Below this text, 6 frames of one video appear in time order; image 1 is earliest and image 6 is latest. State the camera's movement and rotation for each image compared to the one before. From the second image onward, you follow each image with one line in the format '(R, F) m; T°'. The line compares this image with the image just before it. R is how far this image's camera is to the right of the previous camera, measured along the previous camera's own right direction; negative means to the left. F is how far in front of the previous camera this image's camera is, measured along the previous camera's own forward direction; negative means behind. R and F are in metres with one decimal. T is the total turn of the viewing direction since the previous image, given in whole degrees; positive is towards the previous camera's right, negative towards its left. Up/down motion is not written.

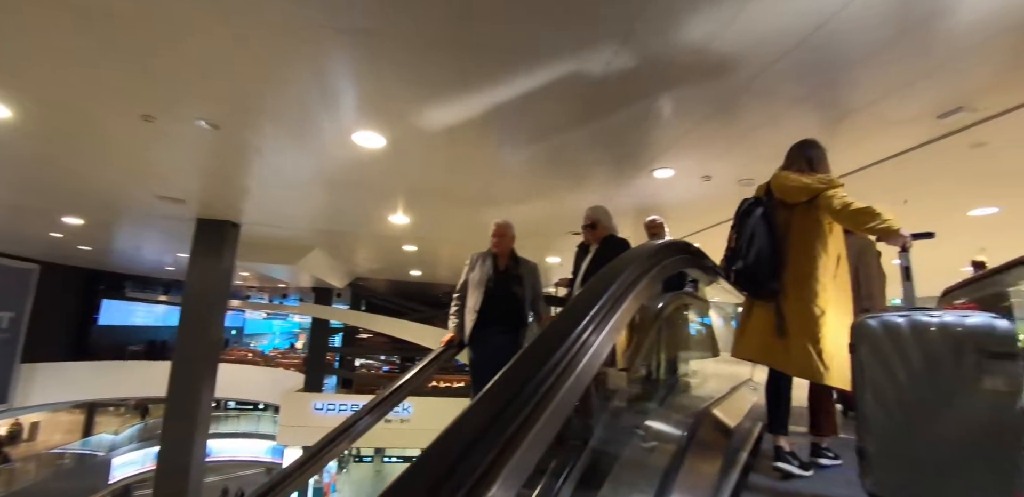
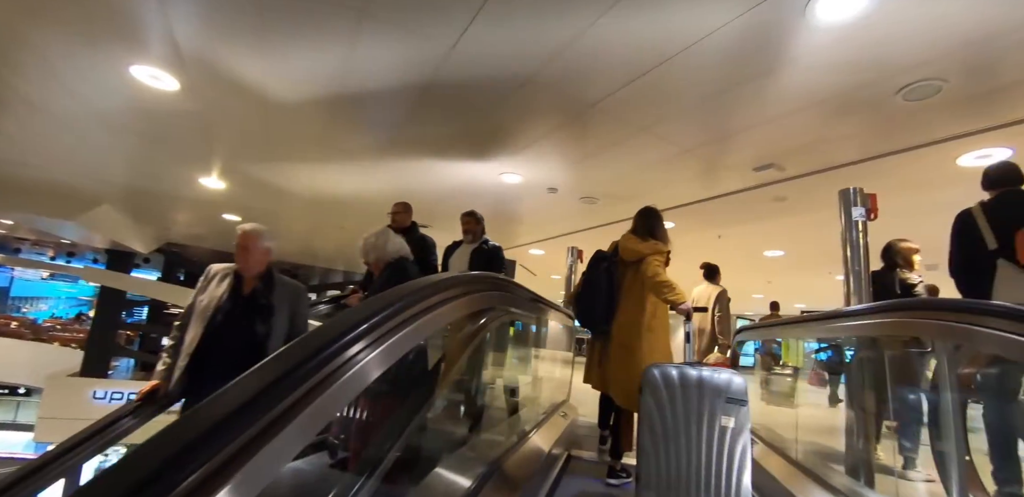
(+0.3, +0.4) m; +18°
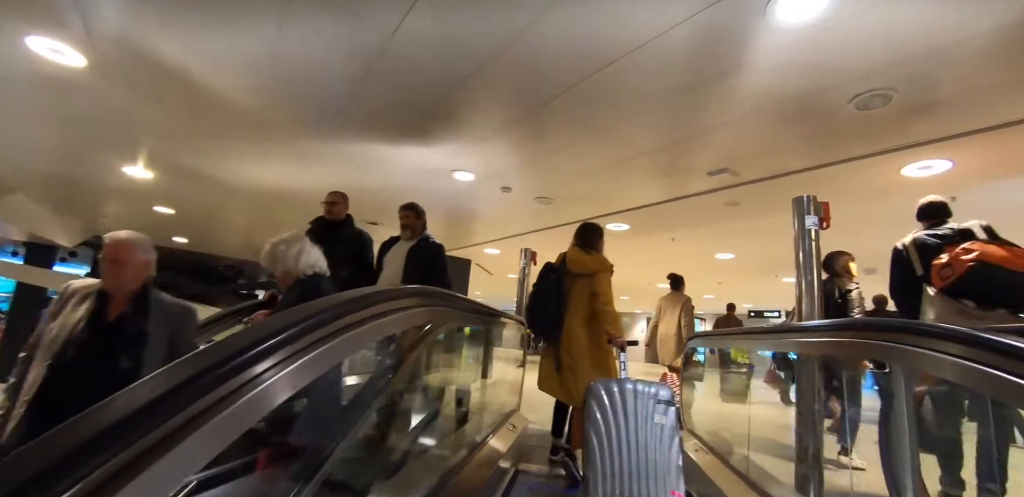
(+0.1, +0.2) m; +5°
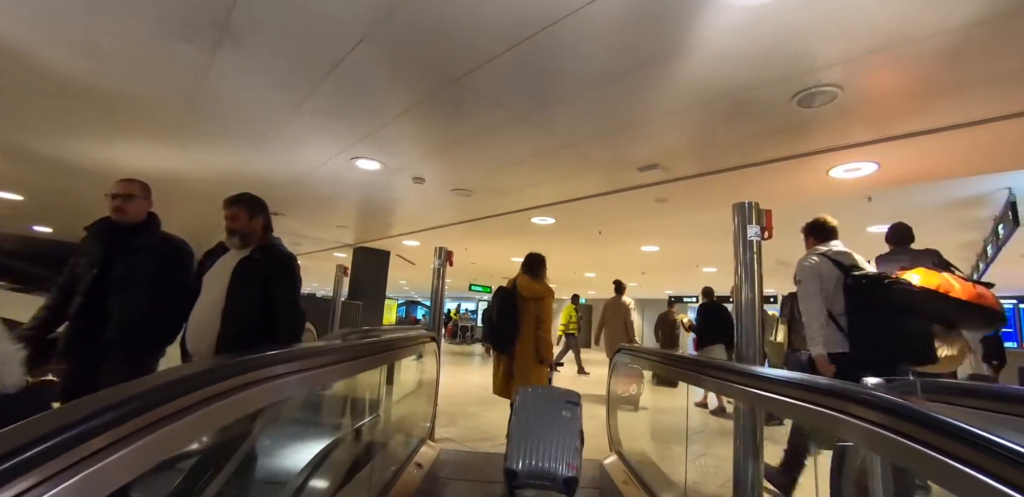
(+0.1, +0.4) m; +9°
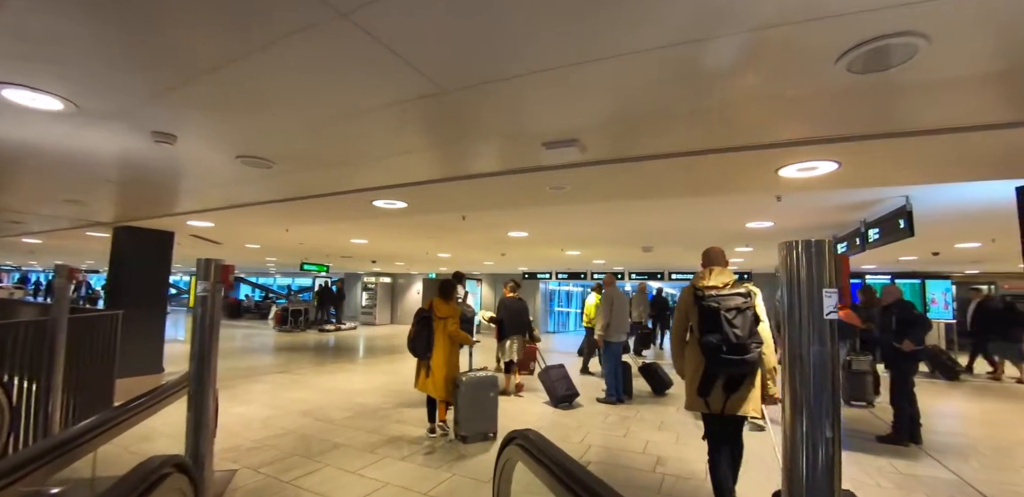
(+0.1, +1.2) m; +19°
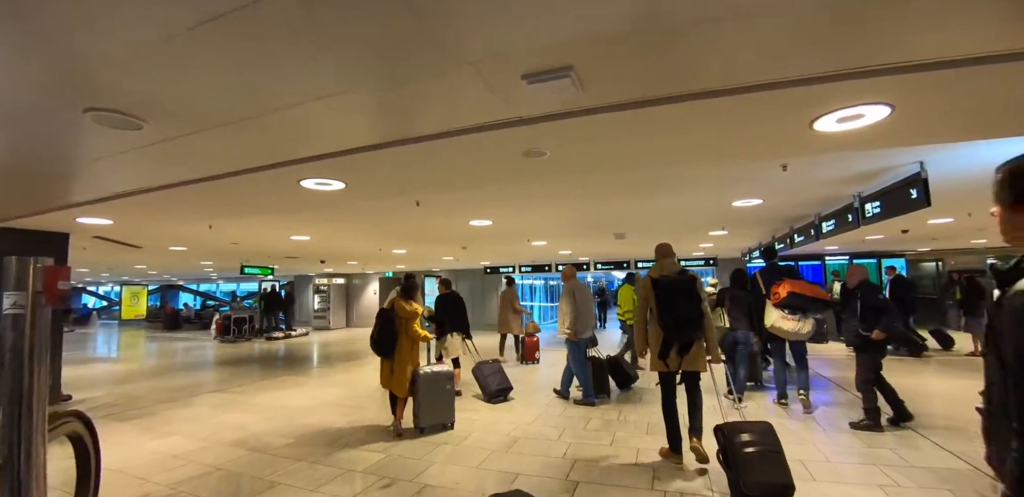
(0.0, +0.5) m; +5°
